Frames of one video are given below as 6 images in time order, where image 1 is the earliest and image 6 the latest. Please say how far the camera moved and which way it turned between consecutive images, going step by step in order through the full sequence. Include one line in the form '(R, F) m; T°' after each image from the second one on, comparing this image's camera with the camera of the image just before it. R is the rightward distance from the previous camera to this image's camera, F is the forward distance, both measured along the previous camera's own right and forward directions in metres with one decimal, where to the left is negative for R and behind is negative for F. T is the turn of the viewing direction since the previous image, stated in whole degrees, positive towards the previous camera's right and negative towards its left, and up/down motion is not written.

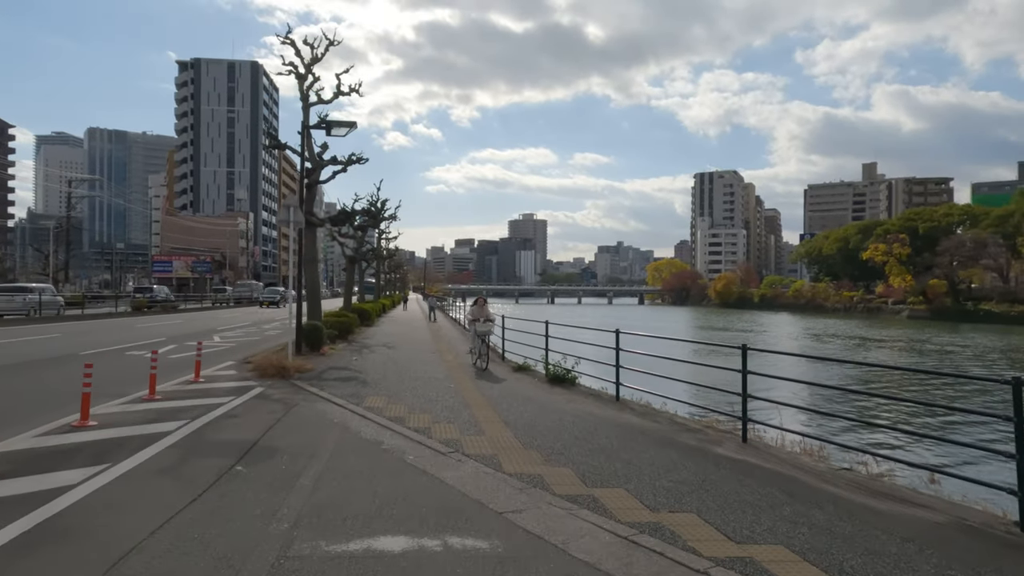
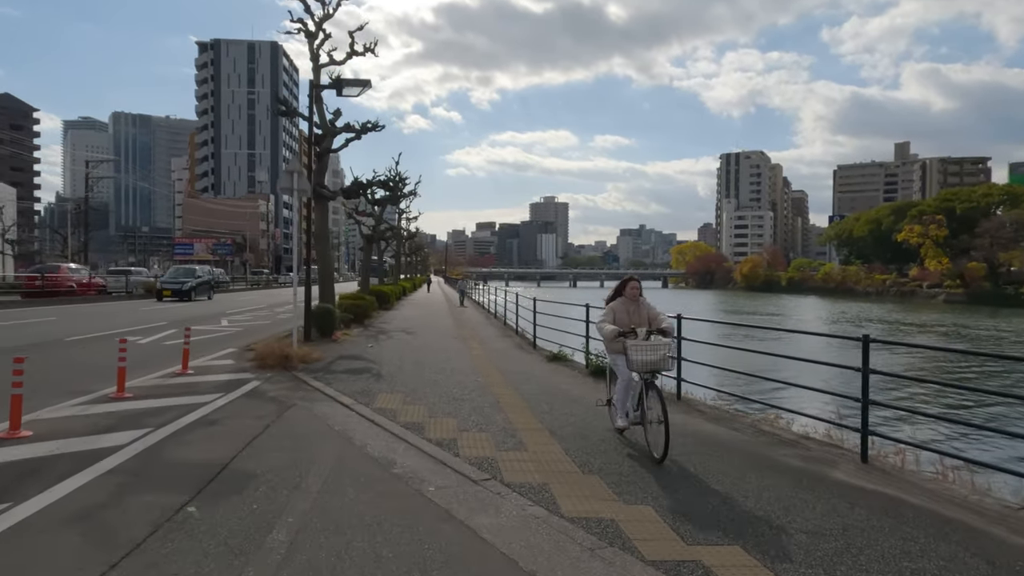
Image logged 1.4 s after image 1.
(-0.3, +1.8) m; -2°
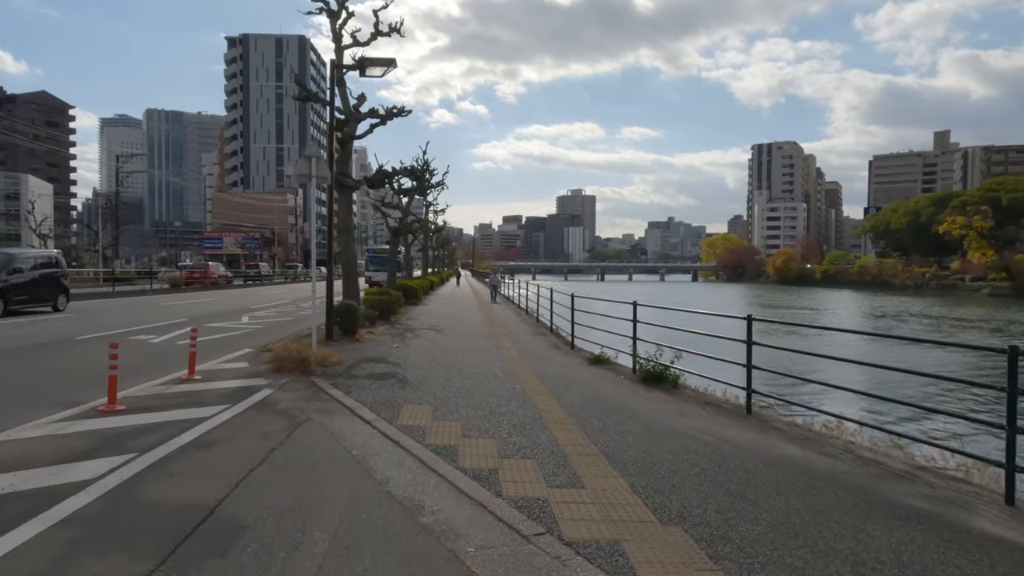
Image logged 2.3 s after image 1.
(-0.2, +1.1) m; -2°
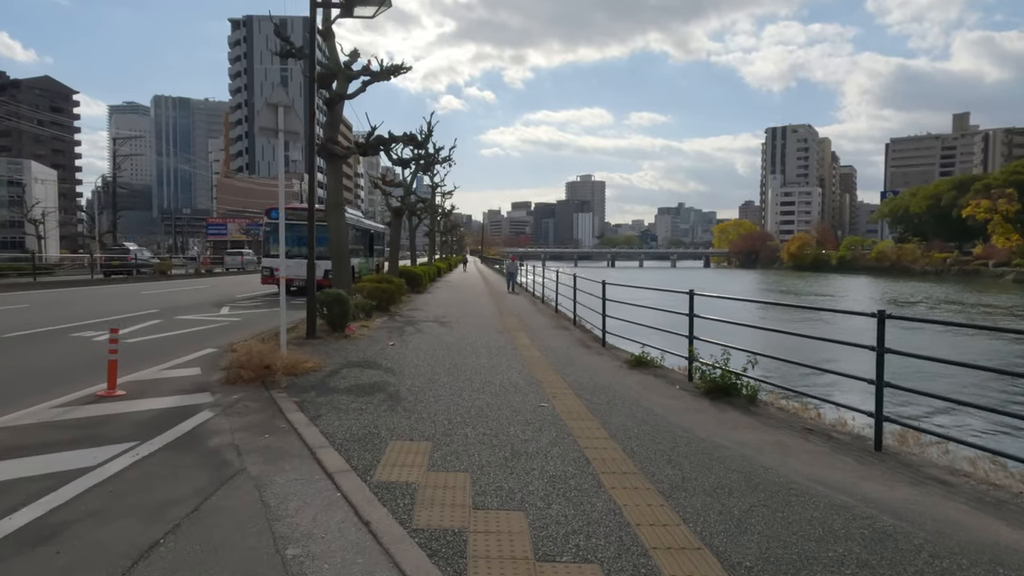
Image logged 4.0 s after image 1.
(-0.2, +2.3) m; -1°
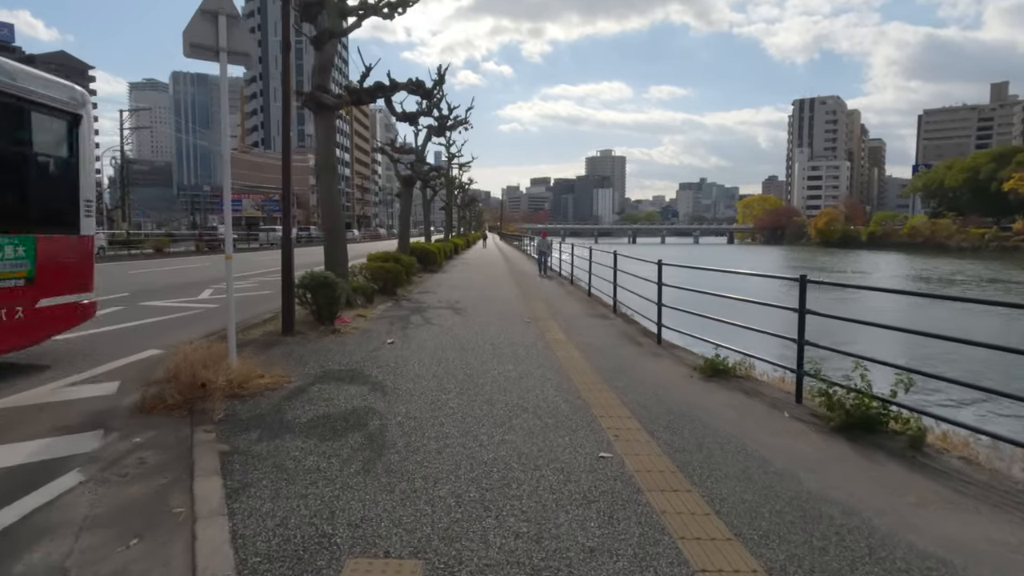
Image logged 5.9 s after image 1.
(-0.2, +2.4) m; -2°
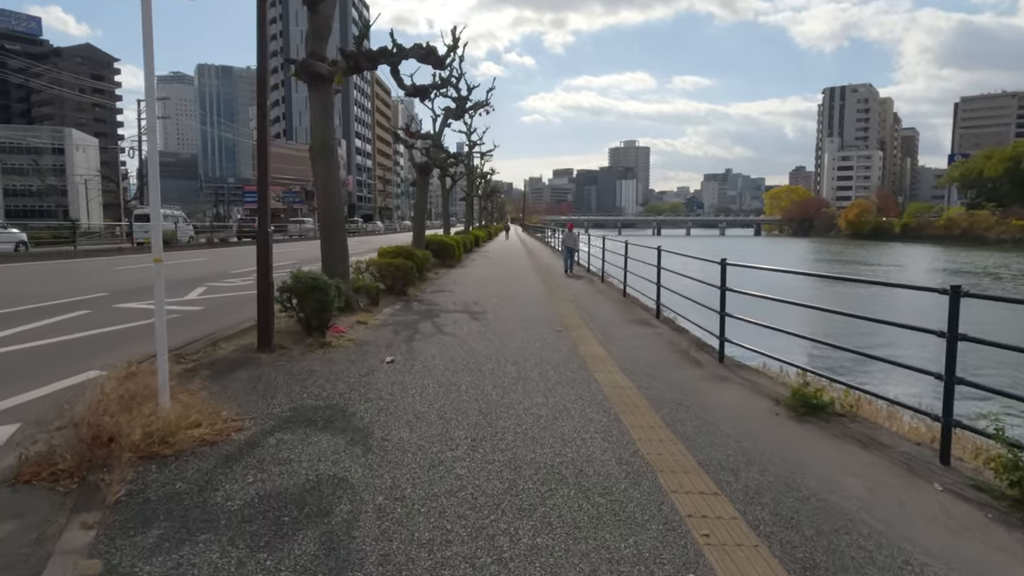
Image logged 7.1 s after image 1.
(-0.1, +1.7) m; -2°
